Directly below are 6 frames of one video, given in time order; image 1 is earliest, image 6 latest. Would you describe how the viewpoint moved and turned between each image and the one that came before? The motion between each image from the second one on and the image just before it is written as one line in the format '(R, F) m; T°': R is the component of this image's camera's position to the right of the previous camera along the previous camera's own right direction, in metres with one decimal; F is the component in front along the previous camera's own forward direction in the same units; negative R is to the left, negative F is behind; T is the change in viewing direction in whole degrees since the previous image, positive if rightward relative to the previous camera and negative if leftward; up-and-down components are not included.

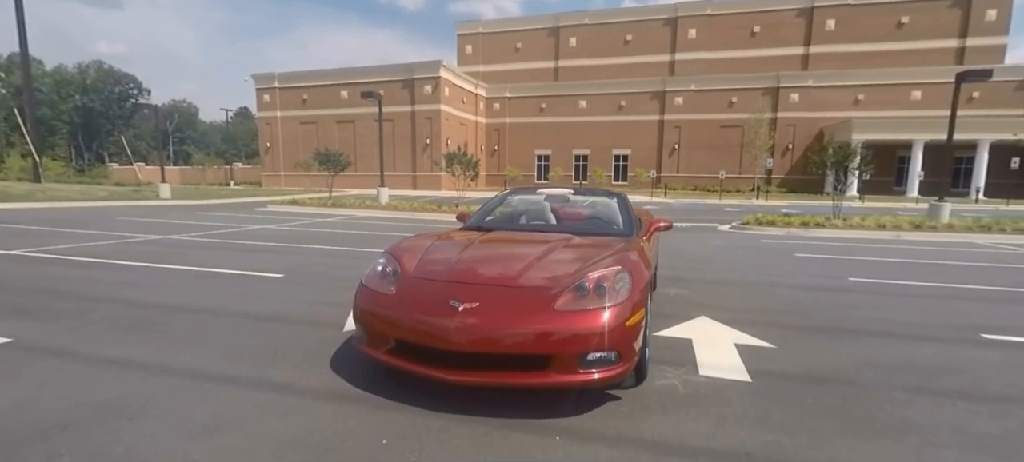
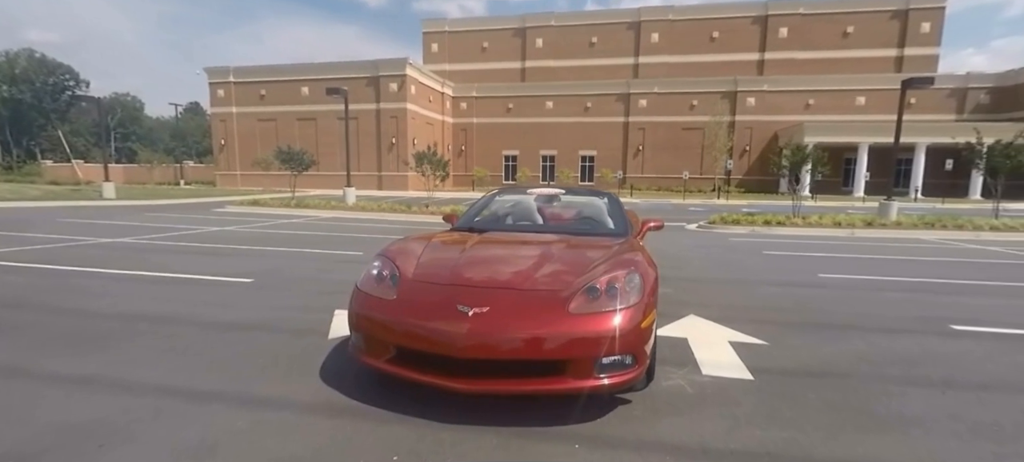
(-0.3, +0.1) m; +4°
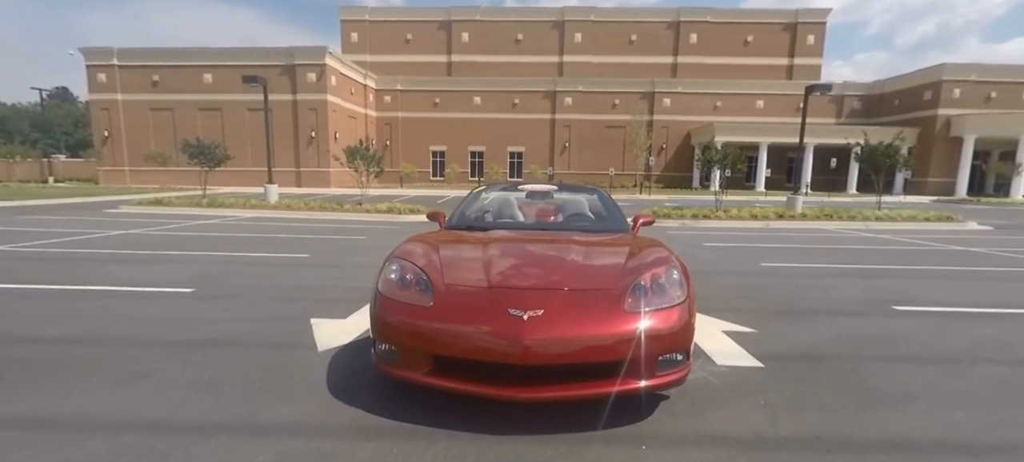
(-0.7, +0.2) m; +10°
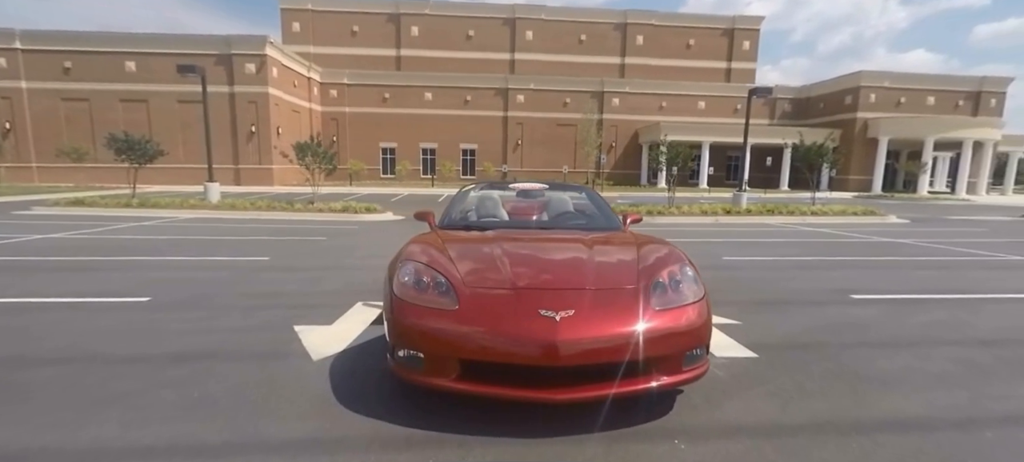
(-0.4, +0.1) m; +6°
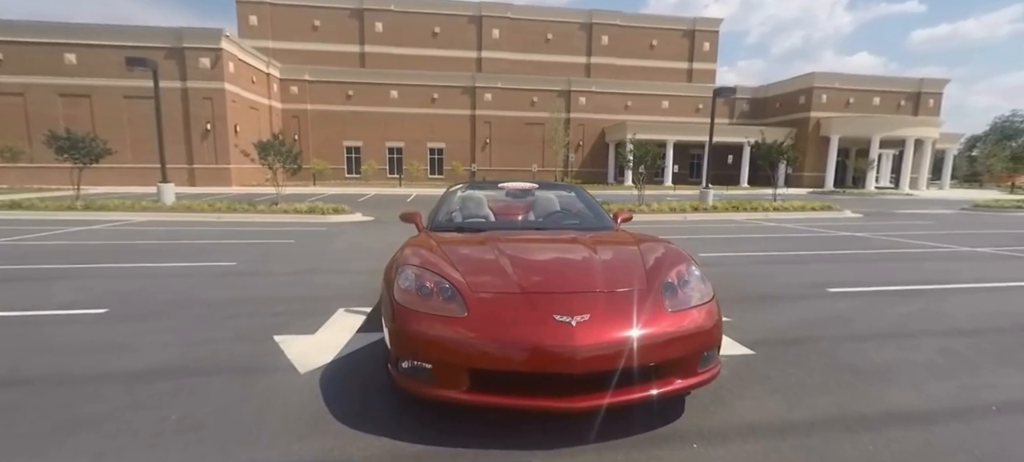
(-0.2, +0.1) m; +4°
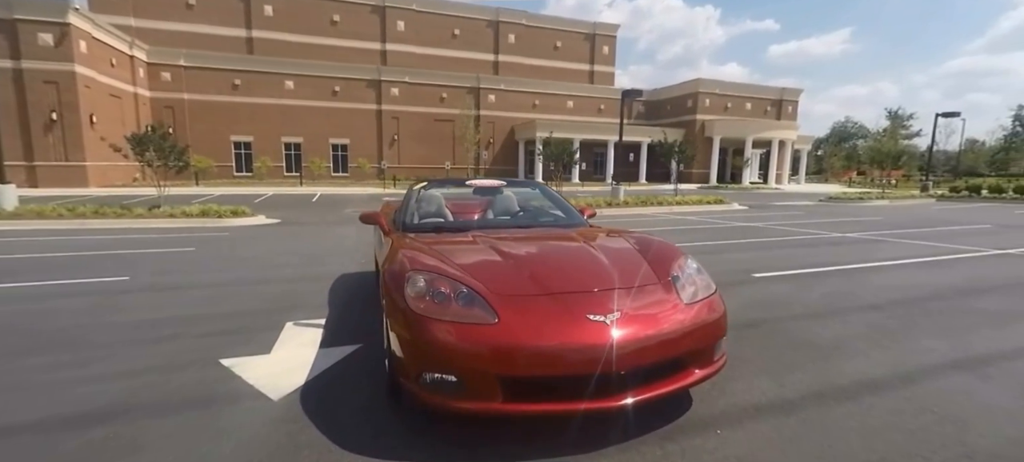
(-0.6, +0.2) m; +12°
